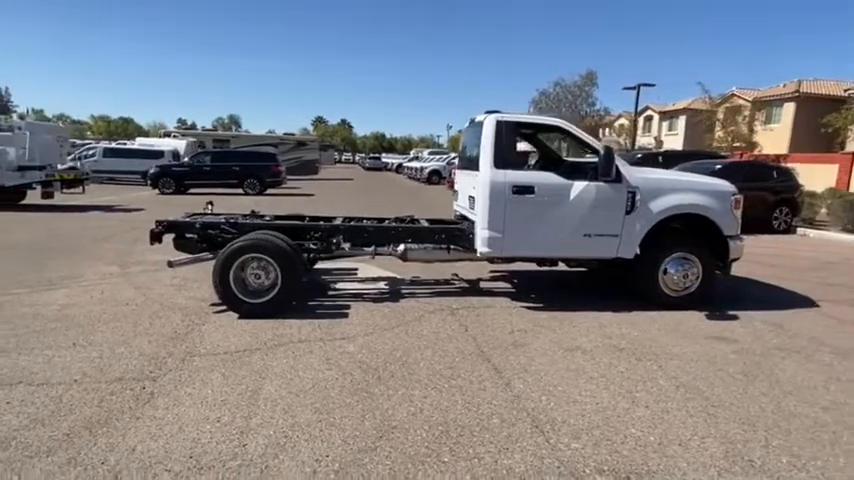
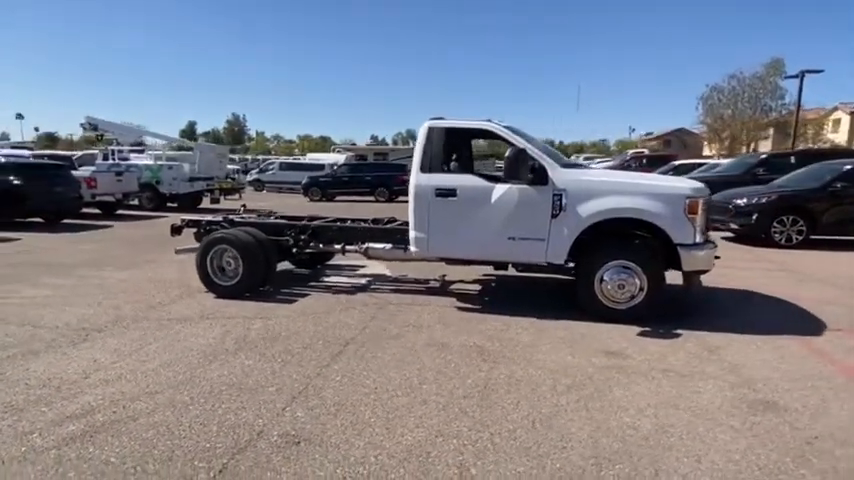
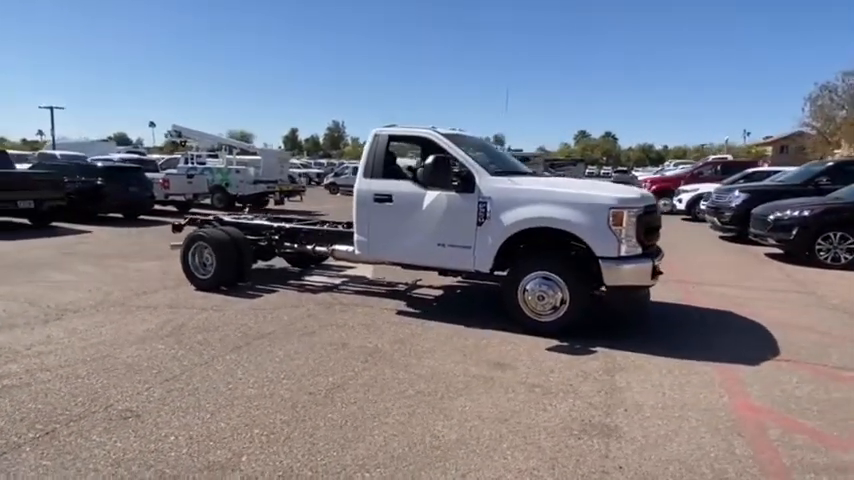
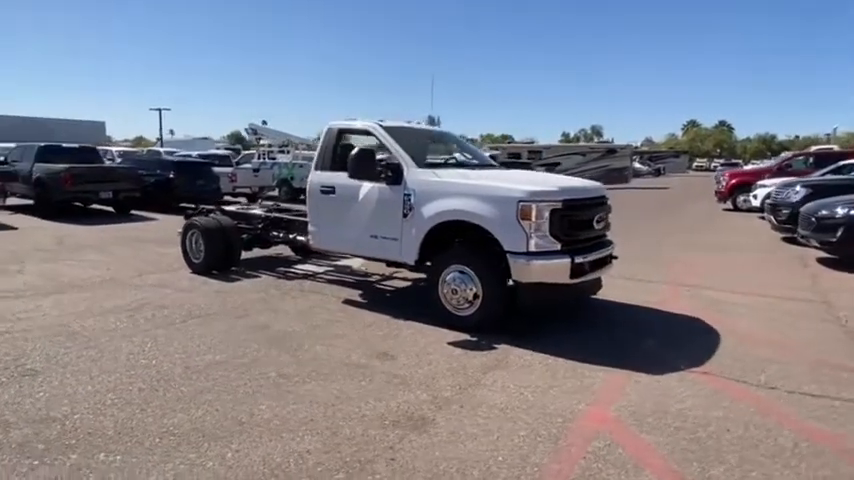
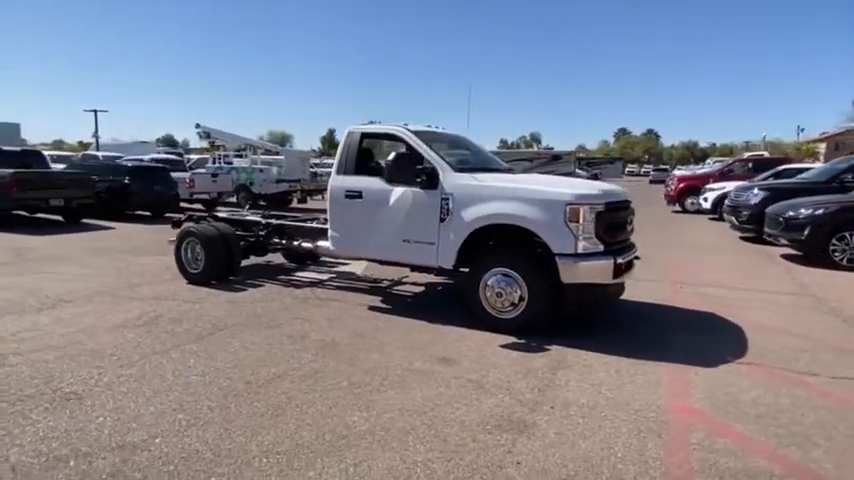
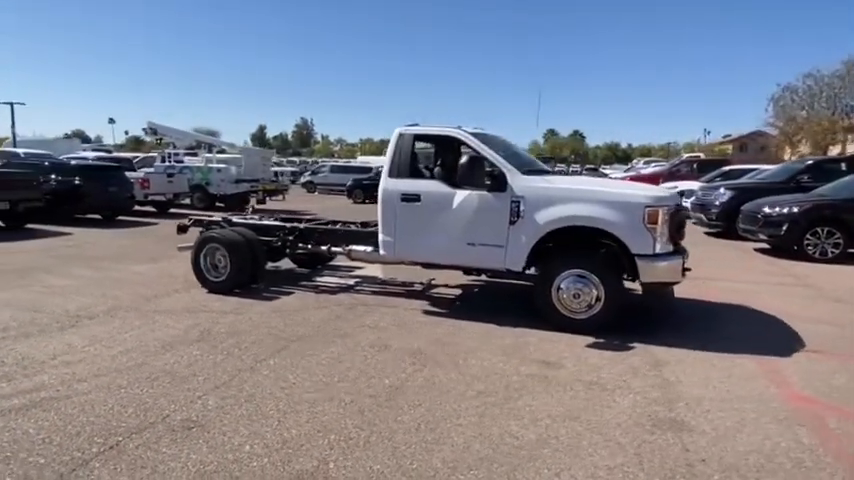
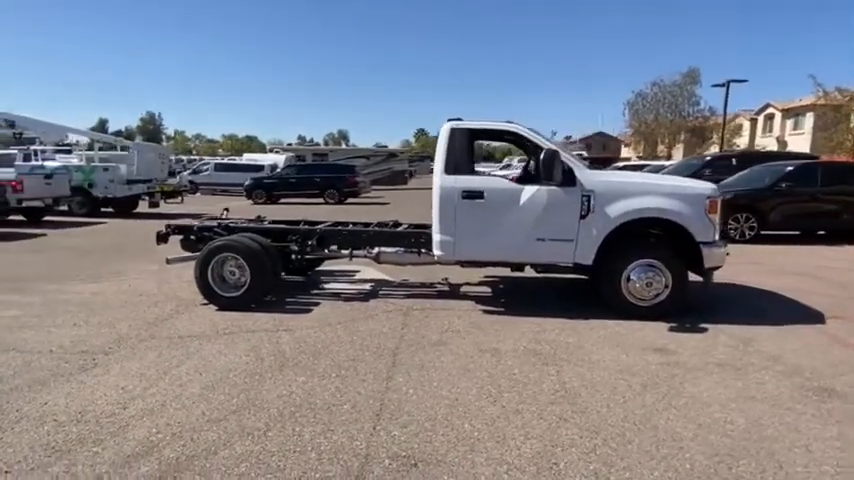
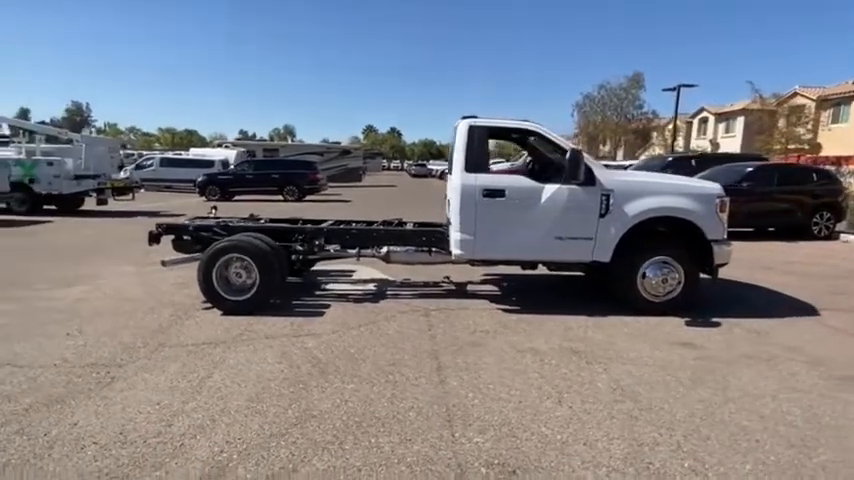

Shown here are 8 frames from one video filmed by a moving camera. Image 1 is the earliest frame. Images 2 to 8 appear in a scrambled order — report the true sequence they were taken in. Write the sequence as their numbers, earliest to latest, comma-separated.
8, 7, 2, 6, 3, 5, 4
